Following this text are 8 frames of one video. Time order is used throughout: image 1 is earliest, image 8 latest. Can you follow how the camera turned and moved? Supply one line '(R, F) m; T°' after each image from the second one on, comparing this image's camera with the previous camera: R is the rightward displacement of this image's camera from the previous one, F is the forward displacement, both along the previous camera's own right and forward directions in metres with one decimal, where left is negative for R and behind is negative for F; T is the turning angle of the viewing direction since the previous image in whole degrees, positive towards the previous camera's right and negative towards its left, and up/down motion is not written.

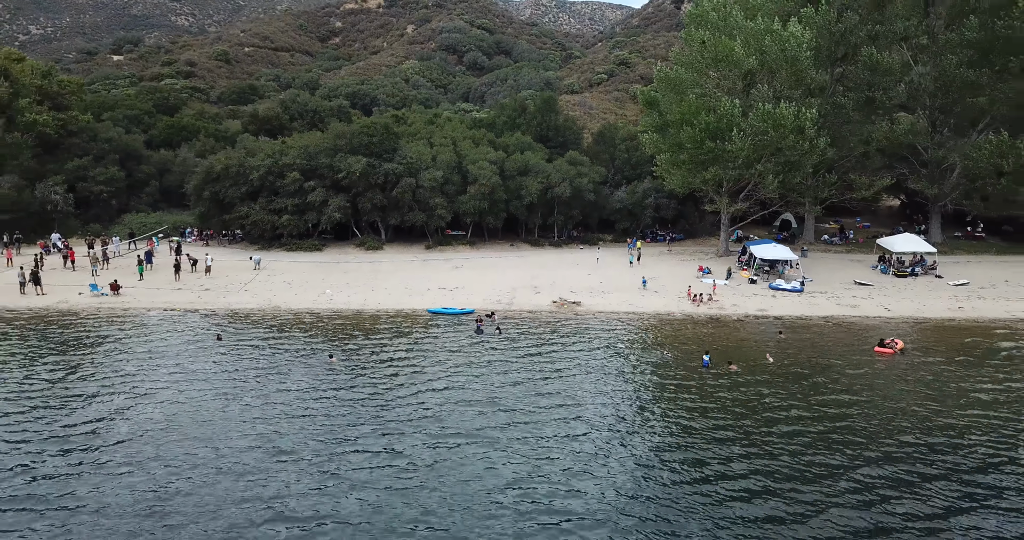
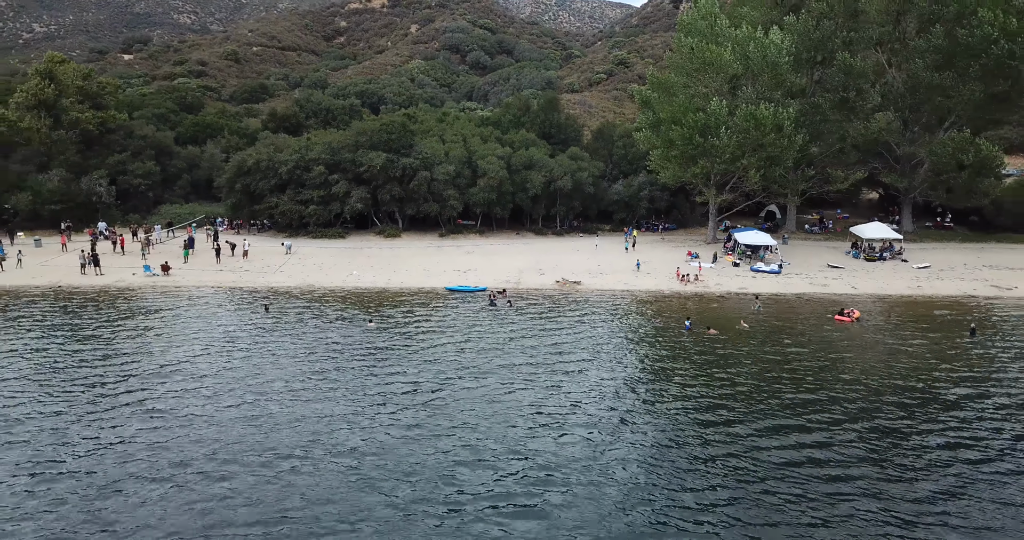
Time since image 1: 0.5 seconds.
(-0.4, -4.7) m; 0°
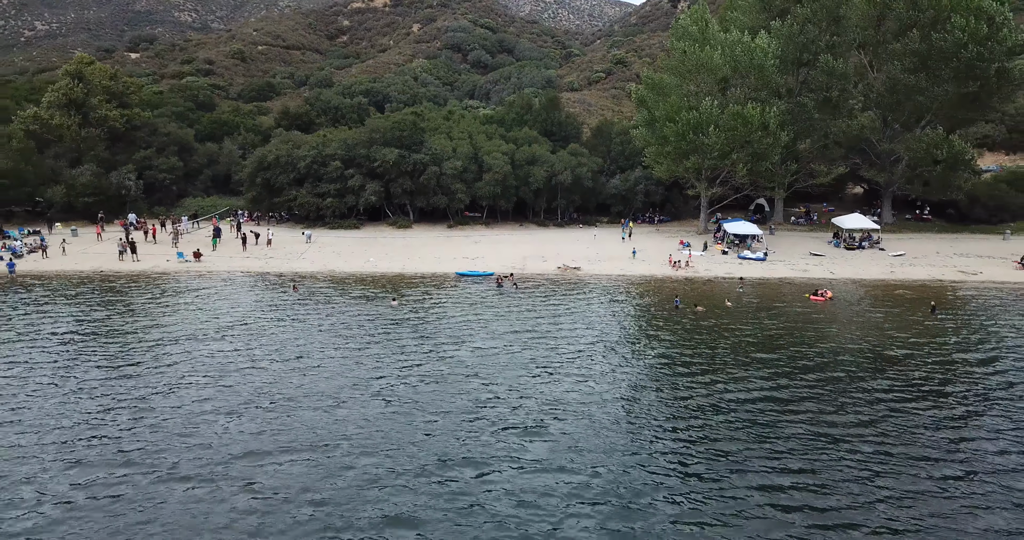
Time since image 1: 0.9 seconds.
(-0.4, -3.6) m; 0°
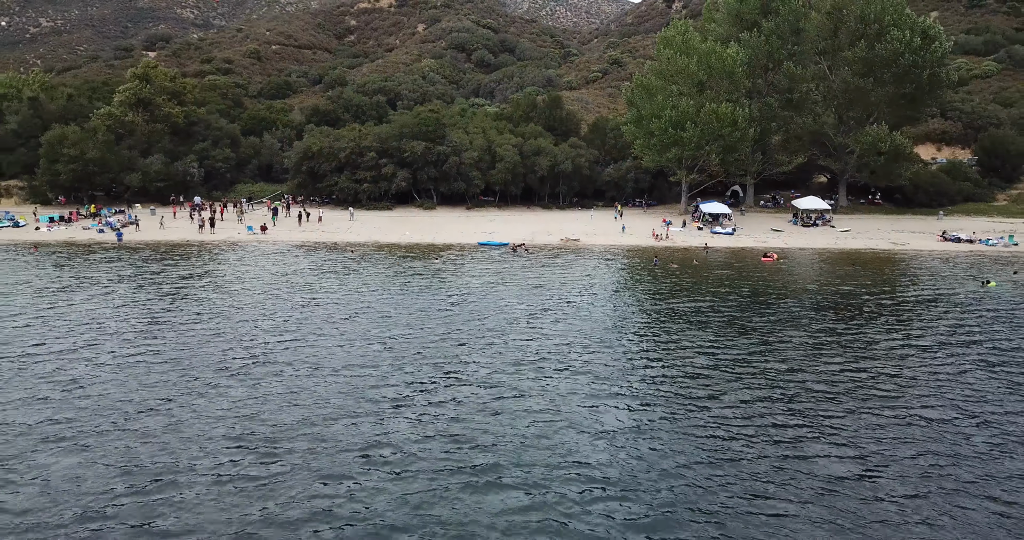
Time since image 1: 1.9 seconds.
(-0.9, -10.0) m; 0°
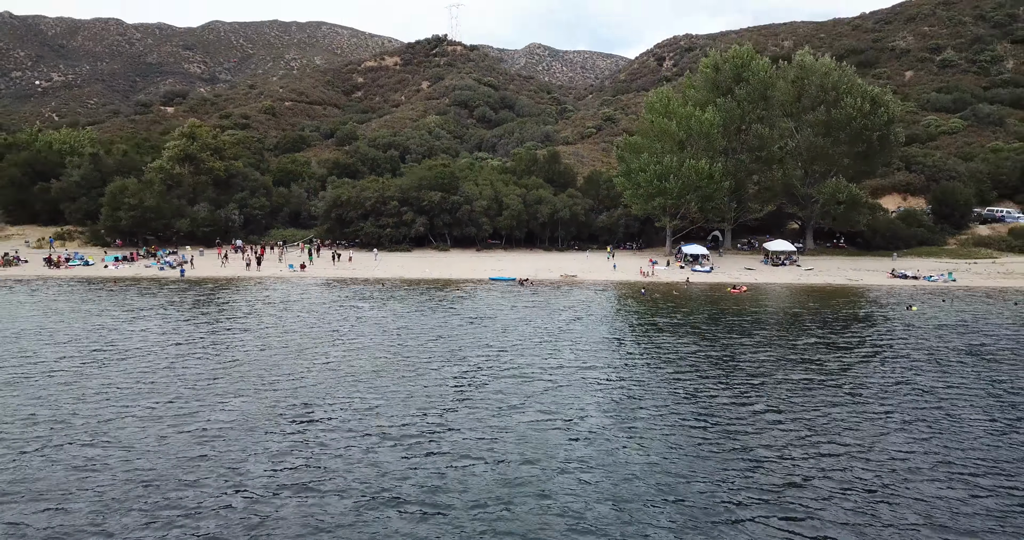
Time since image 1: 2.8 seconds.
(-0.8, -8.5) m; 0°
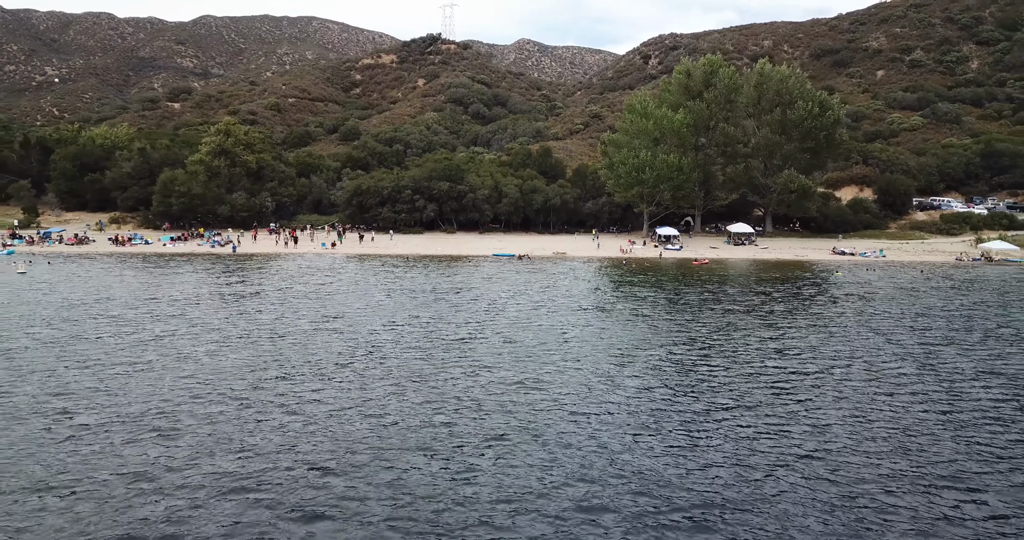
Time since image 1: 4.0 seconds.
(-1.0, -11.5) m; +1°
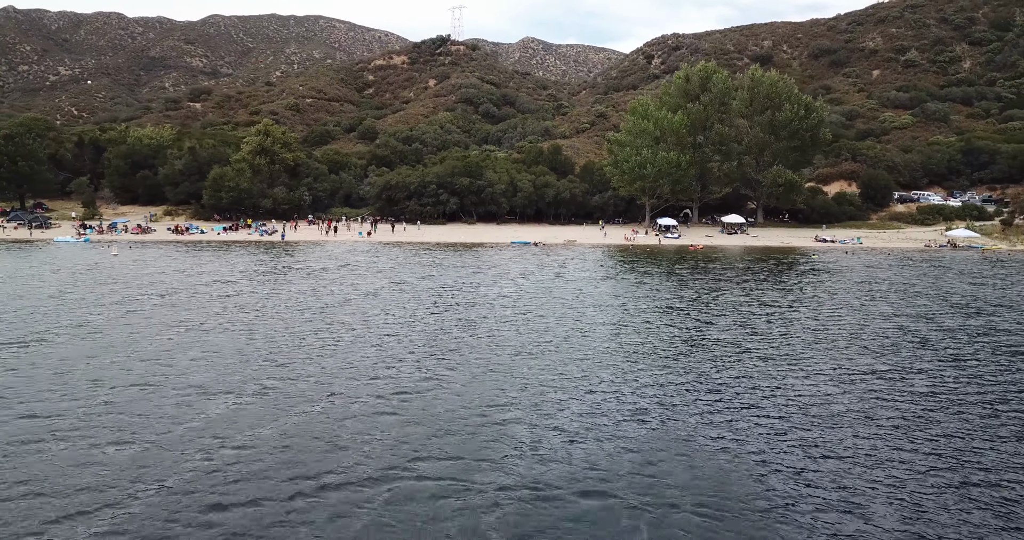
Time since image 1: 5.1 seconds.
(-1.3, -9.2) m; 0°
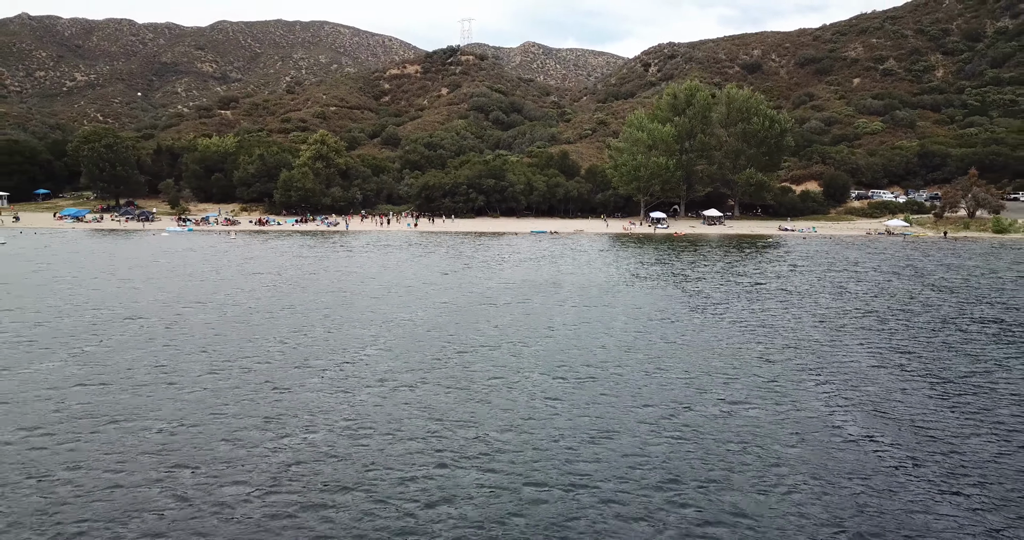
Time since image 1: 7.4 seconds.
(-2.5, -19.5) m; 0°
